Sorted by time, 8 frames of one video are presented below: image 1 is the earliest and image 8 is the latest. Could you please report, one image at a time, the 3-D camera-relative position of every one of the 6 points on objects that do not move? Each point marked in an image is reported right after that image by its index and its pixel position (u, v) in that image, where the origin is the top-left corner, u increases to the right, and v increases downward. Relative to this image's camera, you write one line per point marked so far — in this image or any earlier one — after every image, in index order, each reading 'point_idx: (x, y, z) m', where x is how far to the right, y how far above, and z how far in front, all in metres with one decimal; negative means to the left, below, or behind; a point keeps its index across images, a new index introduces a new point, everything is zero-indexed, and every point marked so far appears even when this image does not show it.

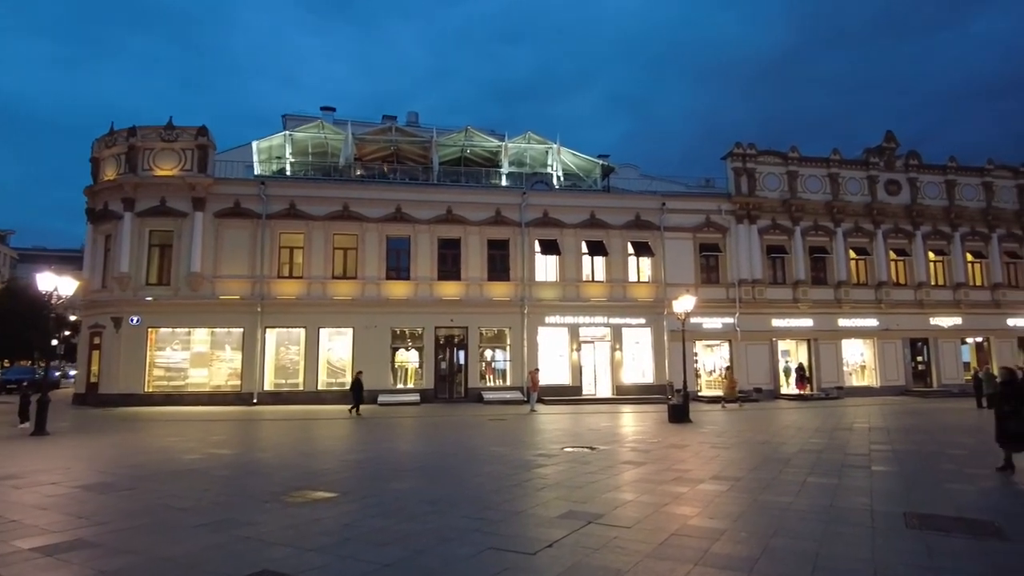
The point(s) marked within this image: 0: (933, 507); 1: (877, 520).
0: (+5.3, -2.7, +8.2) m
1: (+4.1, -2.6, +7.2) m
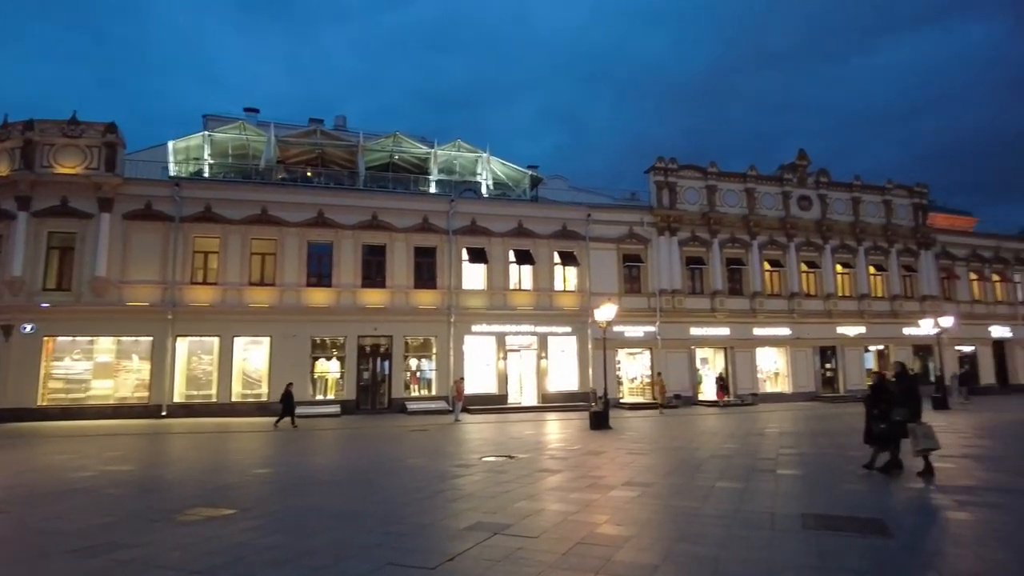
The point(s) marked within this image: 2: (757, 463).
0: (+4.2, -2.8, +8.5) m
1: (+3.1, -2.7, +7.5) m
2: (+5.1, -3.6, +13.5) m
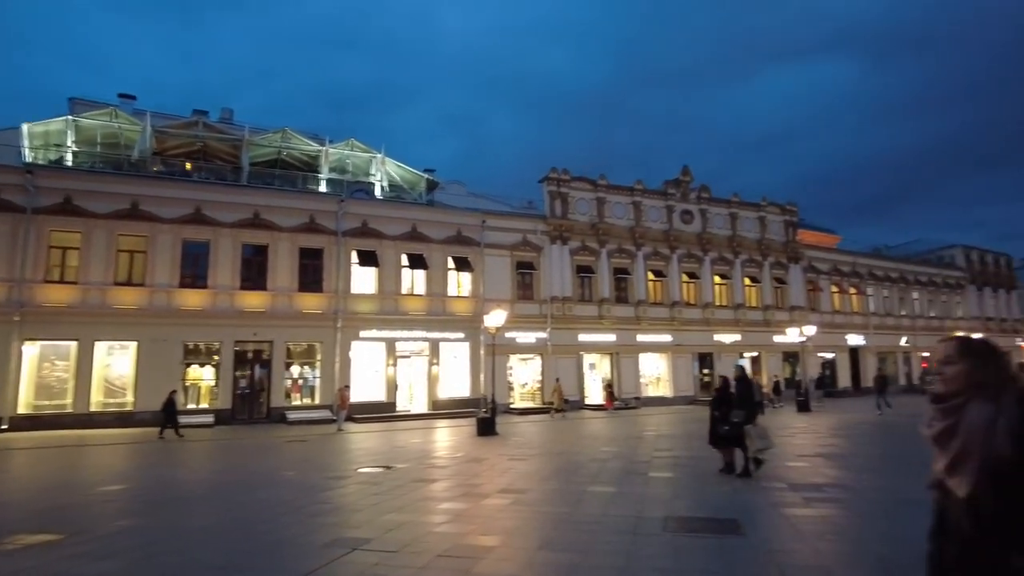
0: (+2.5, -3.0, +8.8) m
1: (+1.5, -2.8, +7.6) m
2: (+2.6, -3.8, +13.9) m
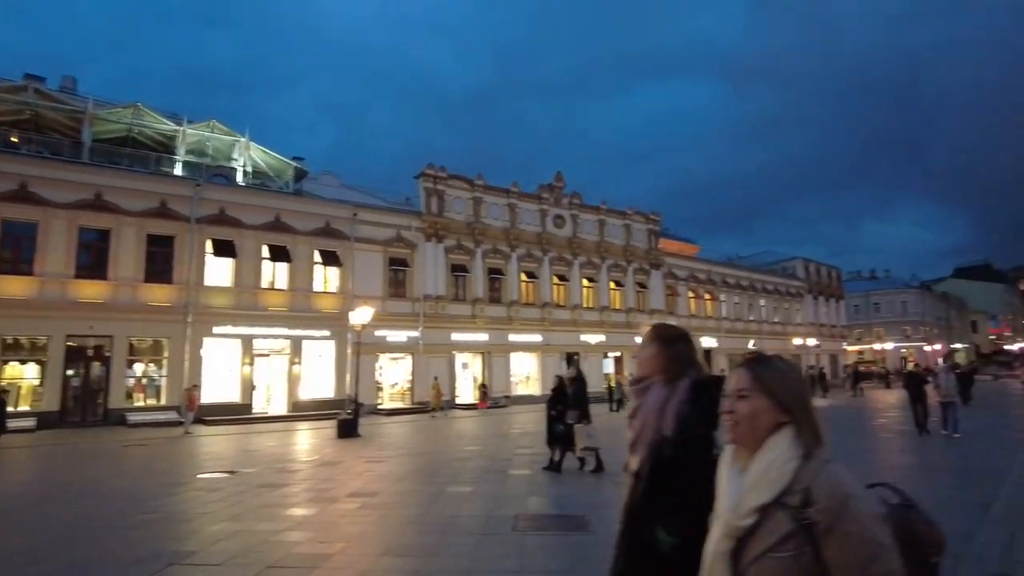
0: (+0.4, -3.0, +8.9) m
1: (-0.3, -2.8, +7.6) m
2: (-0.4, -3.8, +13.9) m
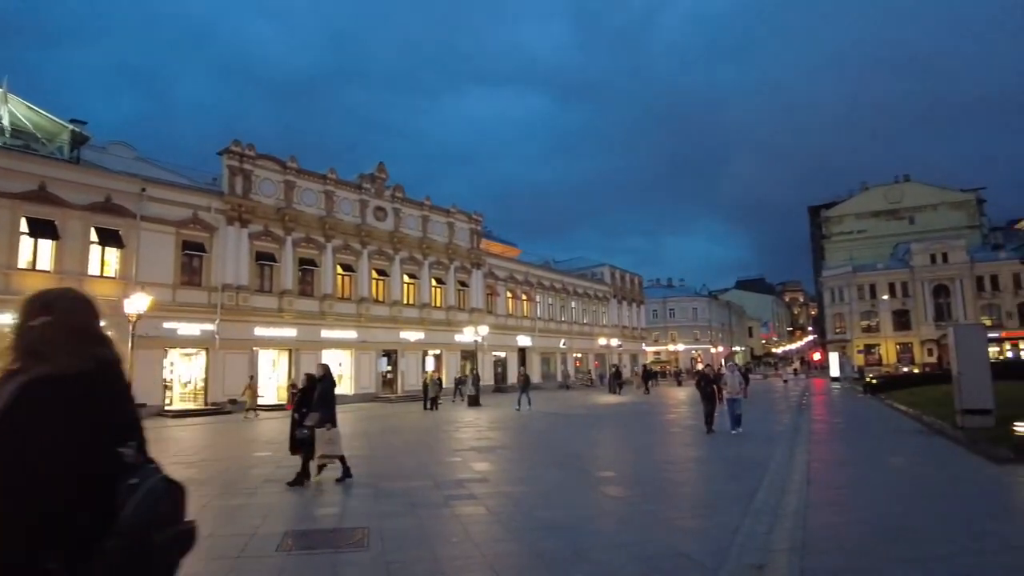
0: (-2.3, -2.8, +8.0) m
1: (-2.6, -2.6, +6.5) m
2: (-4.5, -3.6, +12.6) m
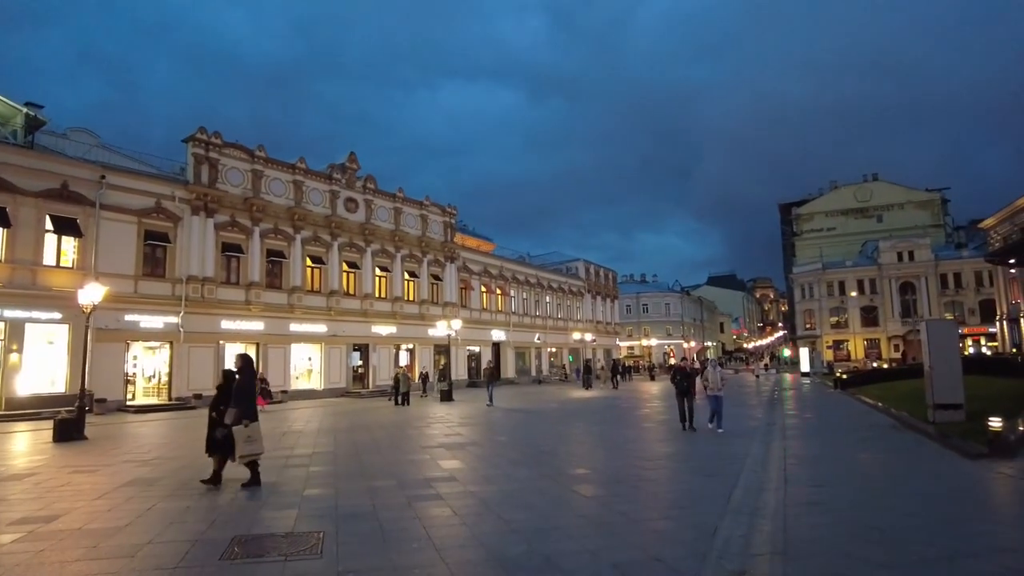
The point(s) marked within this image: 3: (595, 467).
0: (-2.7, -2.7, +7.6) m
1: (-3.0, -2.5, +6.0) m
2: (-5.0, -3.4, +12.1) m
3: (+1.4, -3.0, +10.9) m
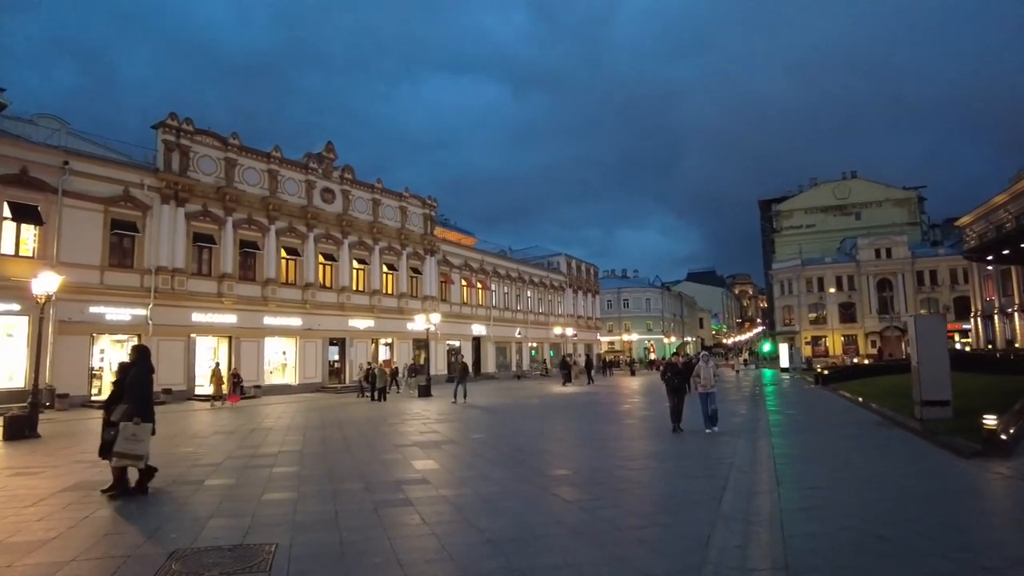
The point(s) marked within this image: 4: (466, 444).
0: (-3.0, -2.5, +6.9) m
1: (-3.2, -2.3, +5.4) m
2: (-5.4, -3.2, +11.4) m
3: (+1.0, -2.9, +10.4) m
4: (-0.9, -3.0, +12.3) m
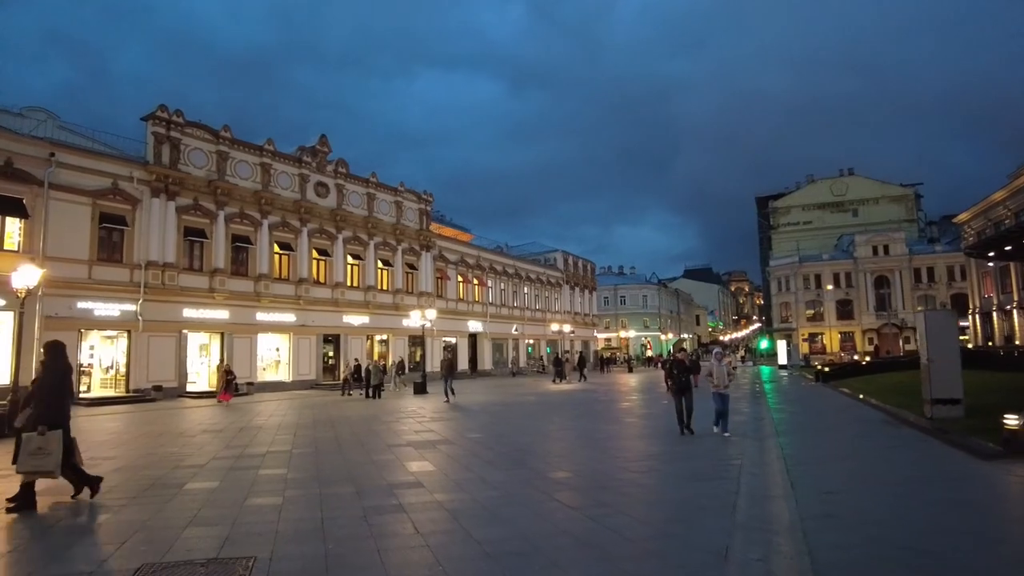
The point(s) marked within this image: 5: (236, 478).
0: (-3.0, -2.4, +6.4) m
1: (-3.2, -2.3, +4.9) m
2: (-5.4, -3.1, +10.9) m
3: (+1.0, -2.8, +9.9) m
4: (-0.9, -2.9, +11.8) m
5: (-4.0, -2.8, +9.3) m
